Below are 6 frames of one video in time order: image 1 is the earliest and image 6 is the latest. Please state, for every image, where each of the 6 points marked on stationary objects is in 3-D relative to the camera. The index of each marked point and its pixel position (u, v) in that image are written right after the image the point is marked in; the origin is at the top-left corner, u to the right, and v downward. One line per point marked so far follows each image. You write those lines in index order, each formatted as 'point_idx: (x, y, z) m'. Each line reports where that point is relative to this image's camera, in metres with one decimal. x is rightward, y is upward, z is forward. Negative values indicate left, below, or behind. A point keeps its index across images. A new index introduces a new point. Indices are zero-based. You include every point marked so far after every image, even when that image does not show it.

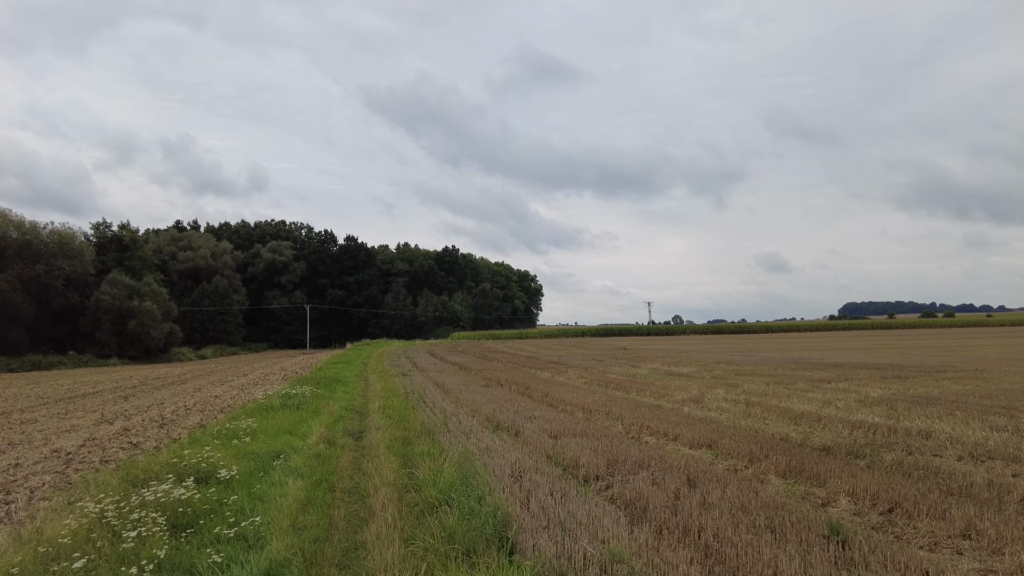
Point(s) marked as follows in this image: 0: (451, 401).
0: (-1.6, -2.9, +12.9) m
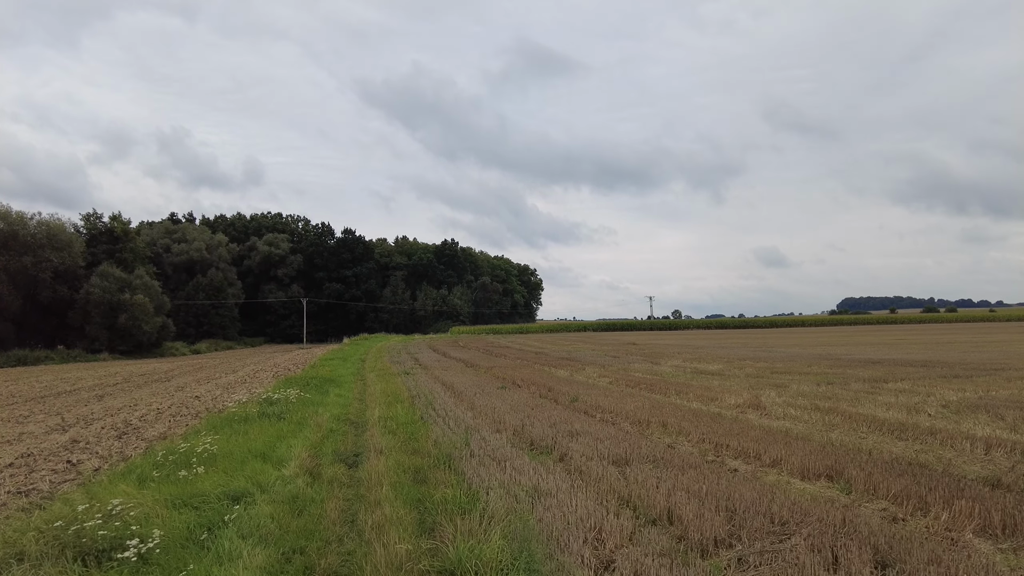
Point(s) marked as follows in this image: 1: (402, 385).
0: (-1.0, -2.6, +10.6) m
1: (-3.2, -2.8, +14.4) m
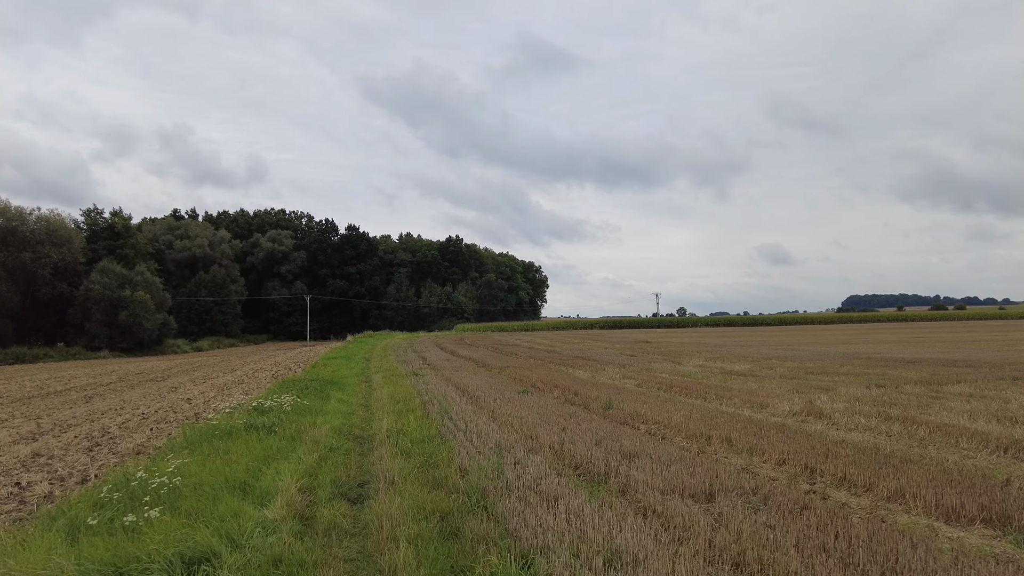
0: (-0.4, -2.4, +9.1) m
1: (-2.6, -2.6, +12.9) m
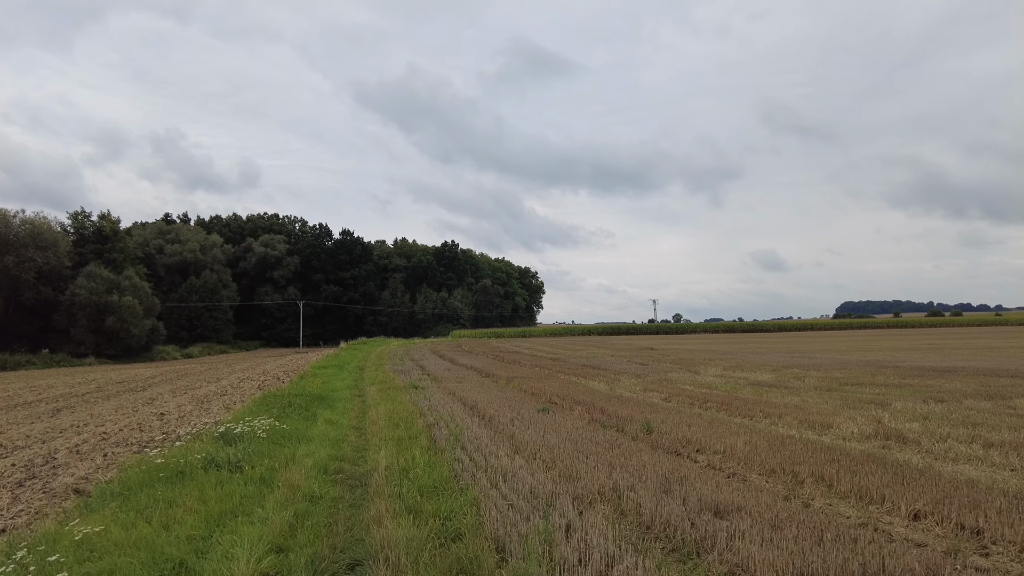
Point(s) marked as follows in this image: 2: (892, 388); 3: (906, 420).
0: (0.0, -2.4, +7.3) m
1: (-2.2, -2.6, +11.1) m
2: (+12.8, -3.3, +16.8) m
3: (+8.7, -2.9, +11.0) m
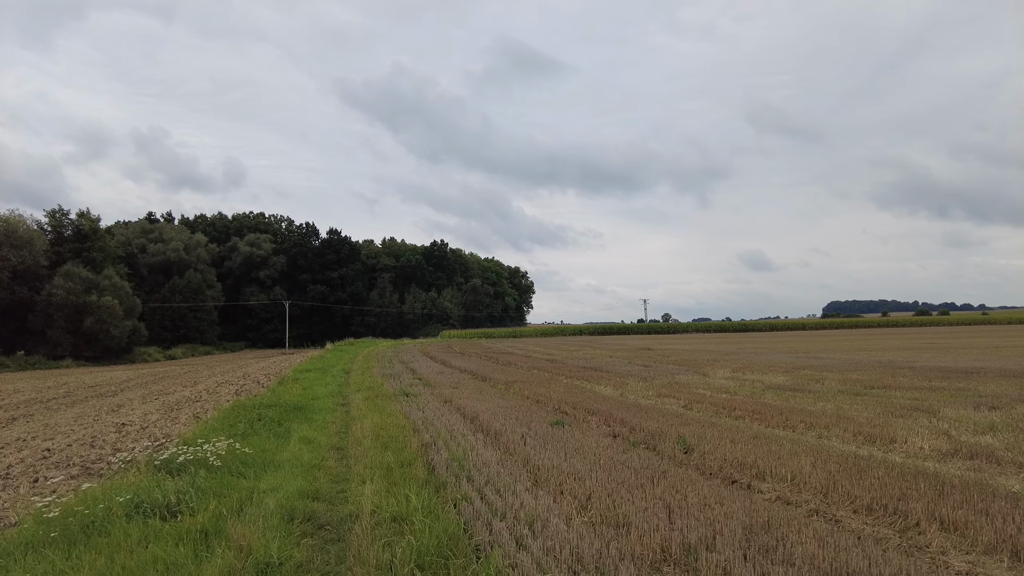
0: (+0.2, -2.2, +5.8) m
1: (-2.0, -2.5, +9.5) m
2: (+12.8, -3.2, +15.5) m
3: (+8.9, -2.8, +9.7) m
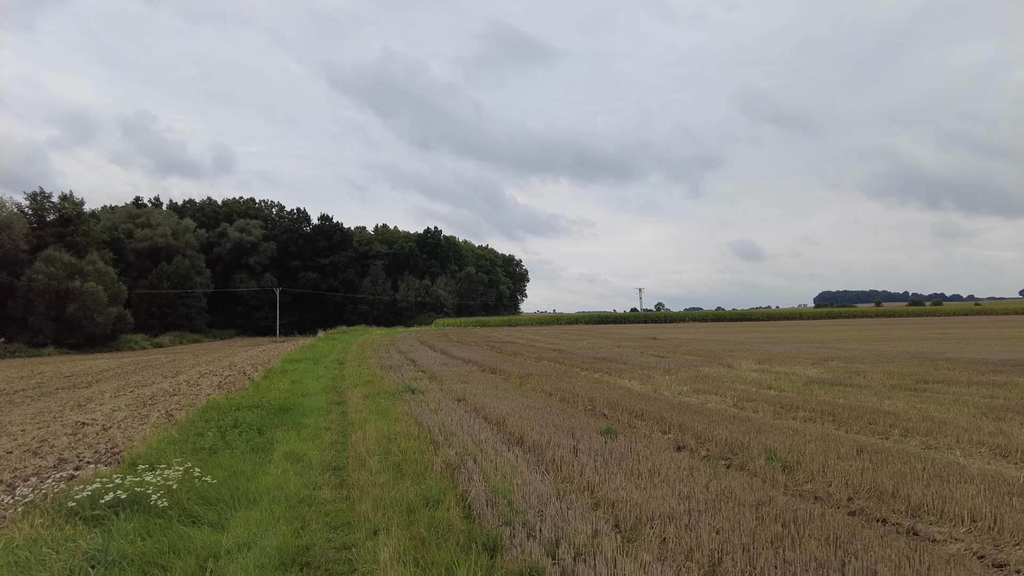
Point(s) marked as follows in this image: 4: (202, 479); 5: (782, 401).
0: (+0.9, -1.9, +3.9) m
1: (-1.4, -2.1, +7.7) m
2: (+13.3, -2.7, +13.9) m
3: (+9.5, -2.4, +8.0) m
4: (-3.2, -2.0, +5.2) m
5: (+6.3, -2.6, +11.7) m
